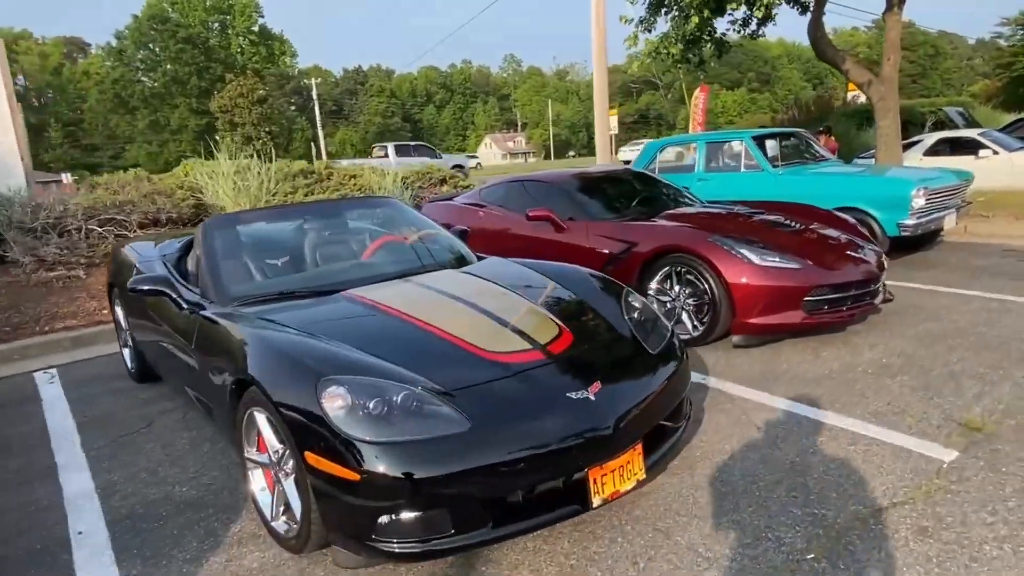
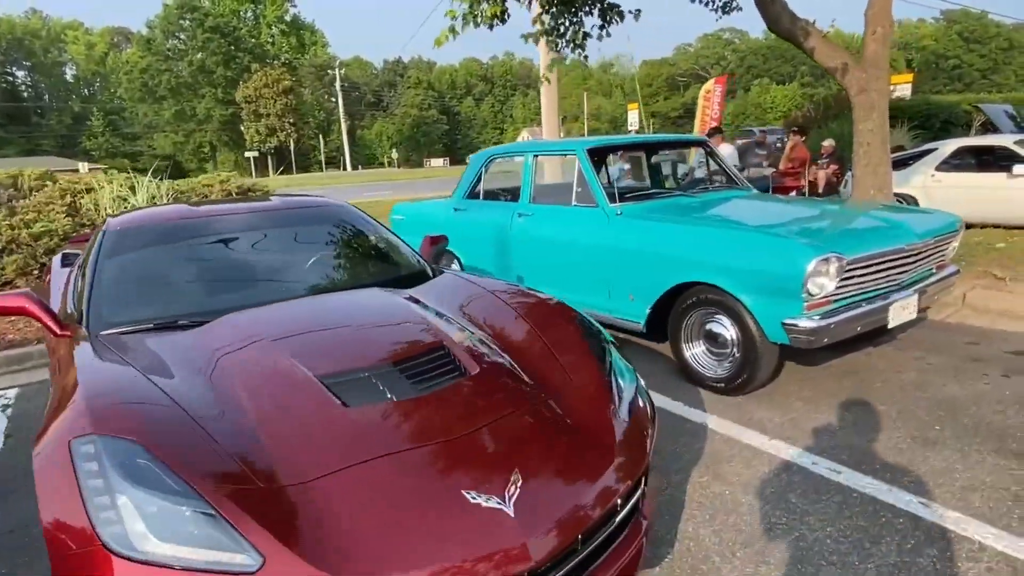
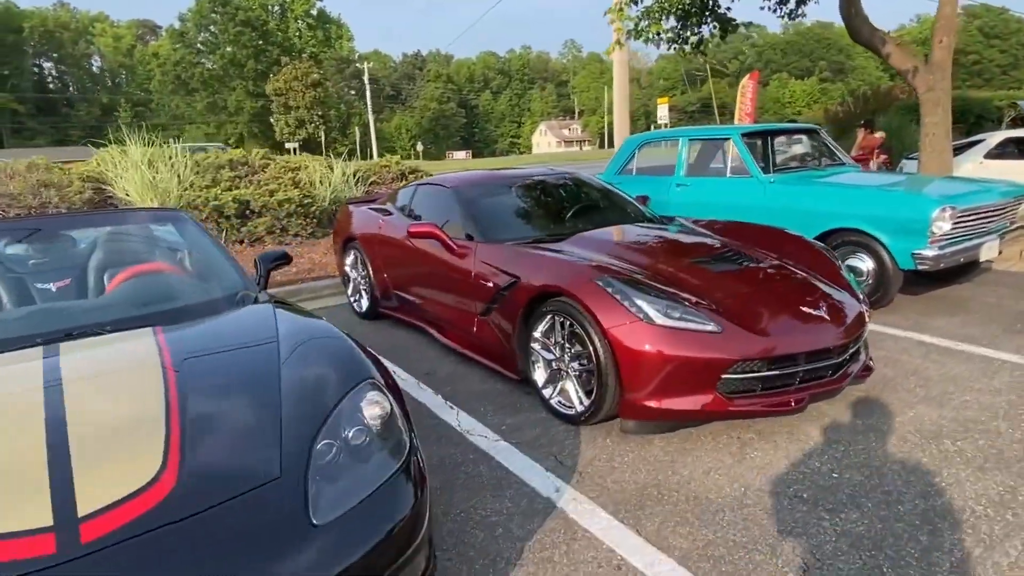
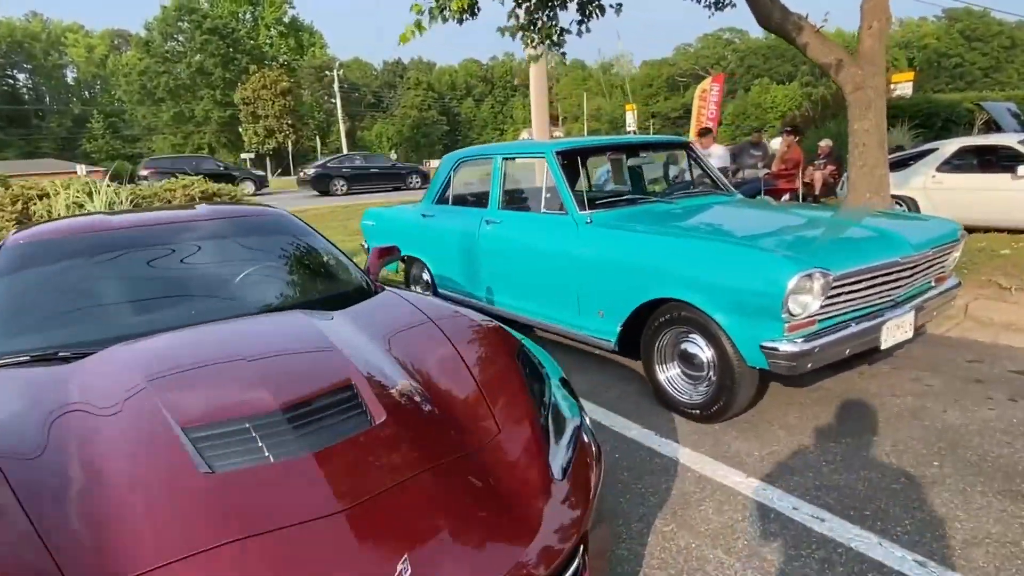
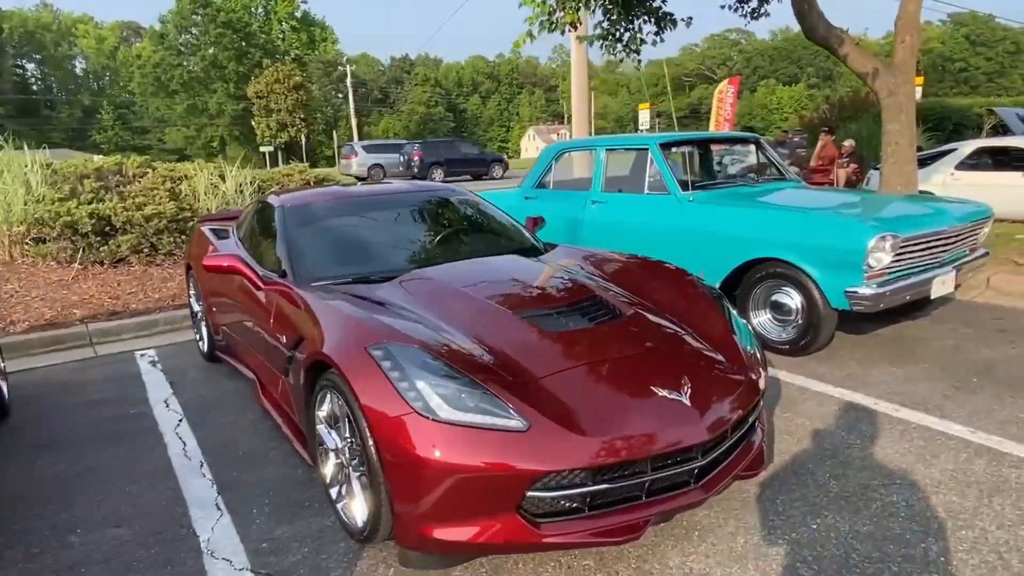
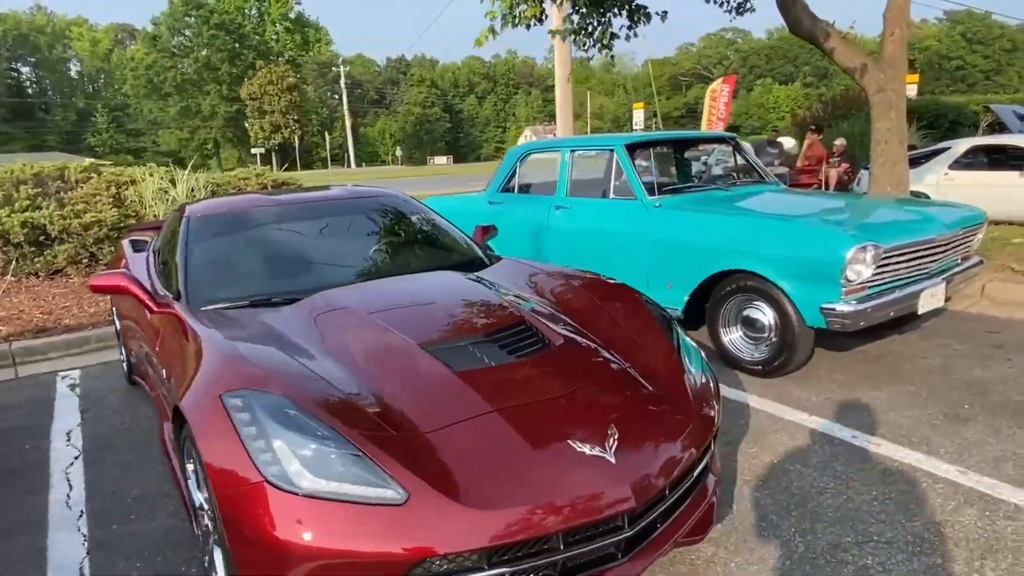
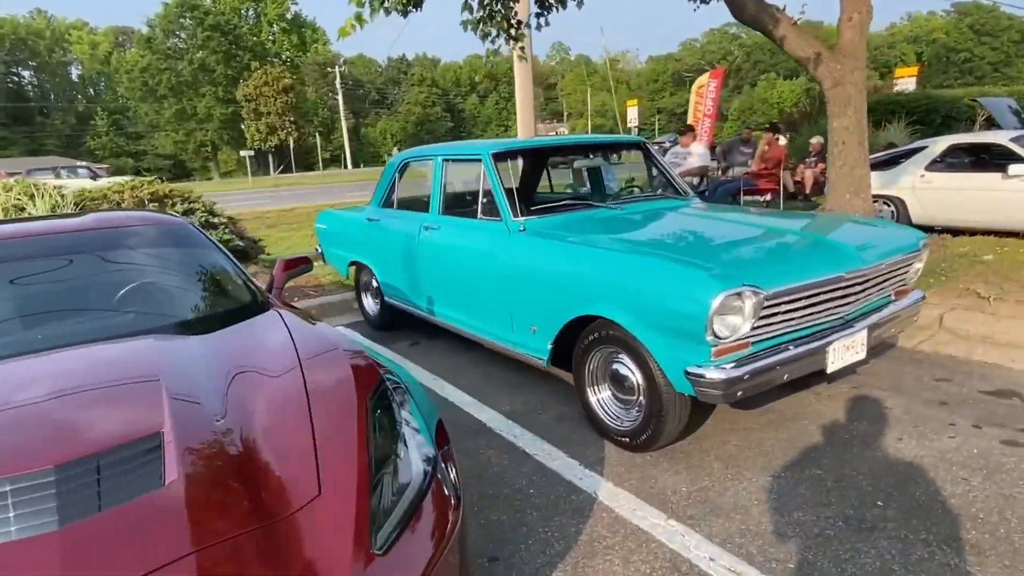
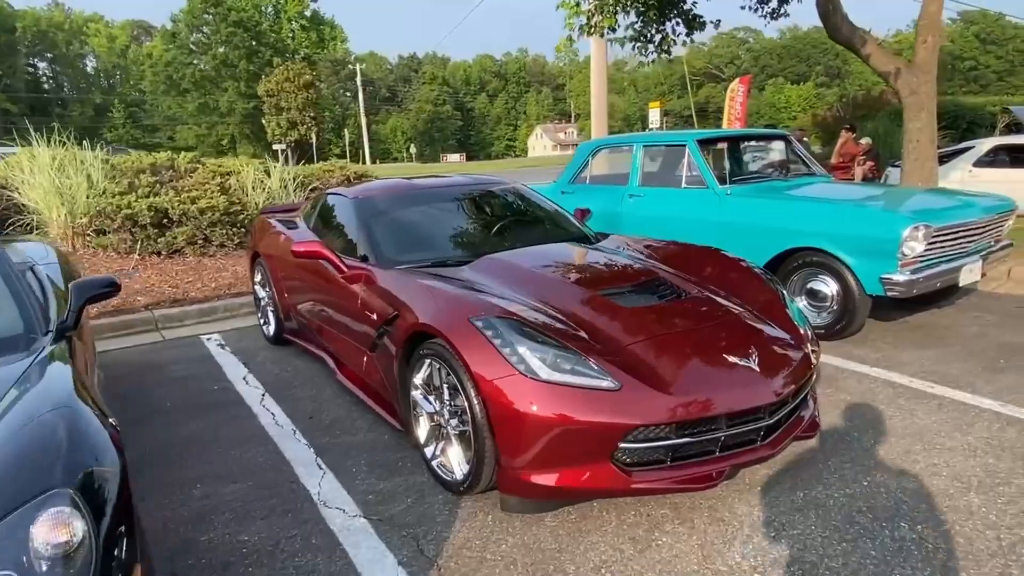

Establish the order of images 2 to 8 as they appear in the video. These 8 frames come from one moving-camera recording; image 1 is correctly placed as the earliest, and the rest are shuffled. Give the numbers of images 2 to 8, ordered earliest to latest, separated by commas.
3, 8, 5, 6, 2, 4, 7
